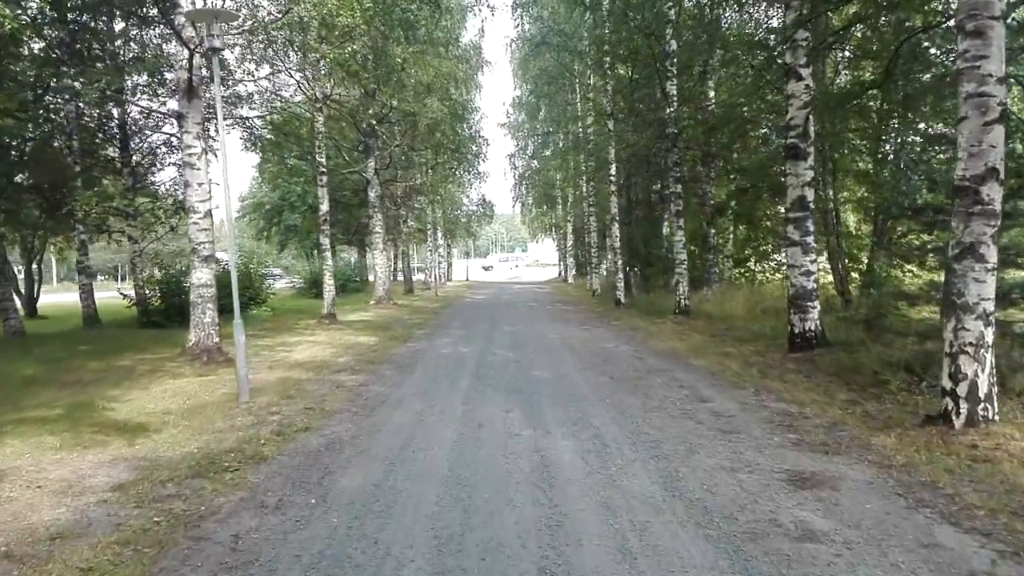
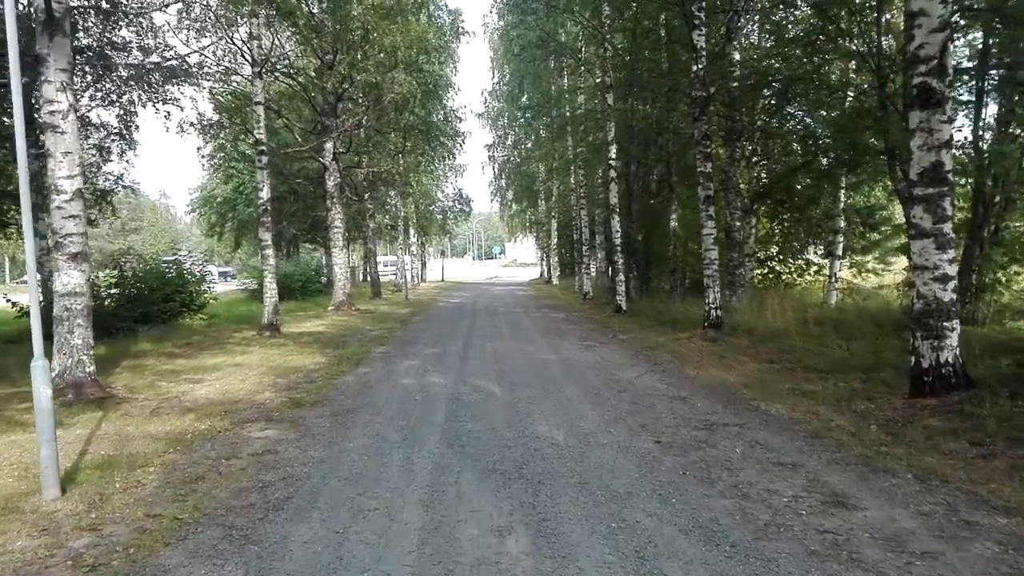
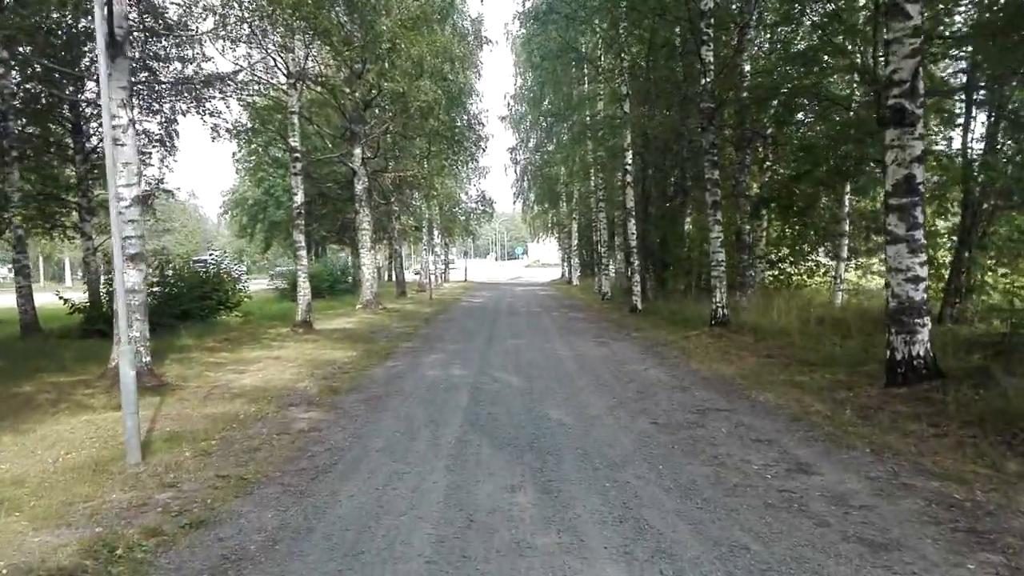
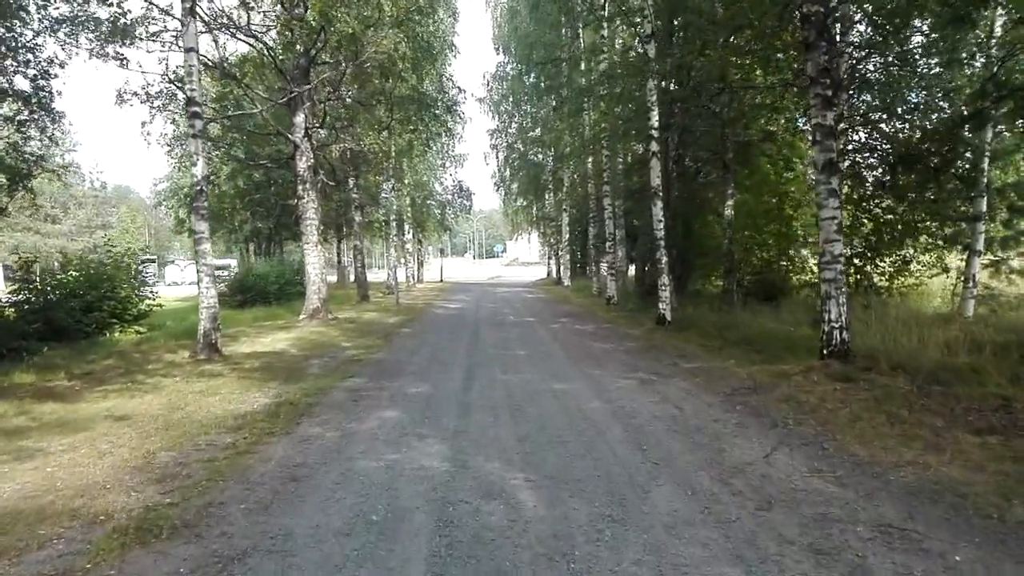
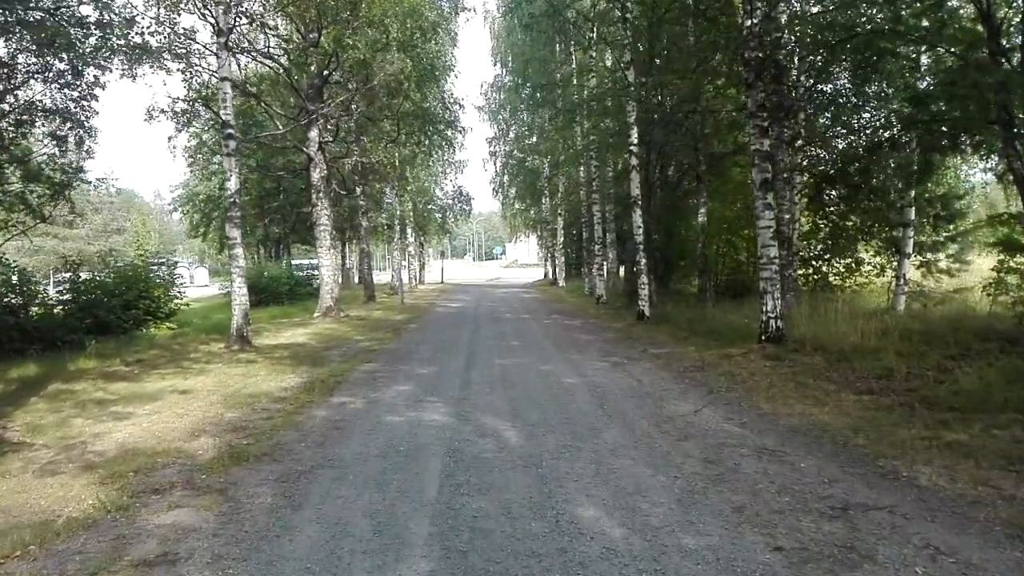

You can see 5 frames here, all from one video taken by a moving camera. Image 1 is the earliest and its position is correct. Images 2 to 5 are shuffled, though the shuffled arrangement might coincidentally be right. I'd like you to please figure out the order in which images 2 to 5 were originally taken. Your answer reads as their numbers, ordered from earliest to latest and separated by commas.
3, 2, 5, 4
